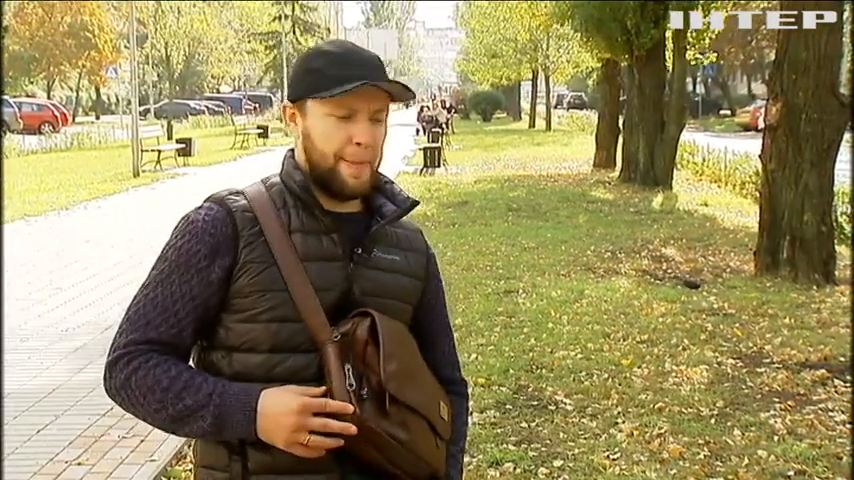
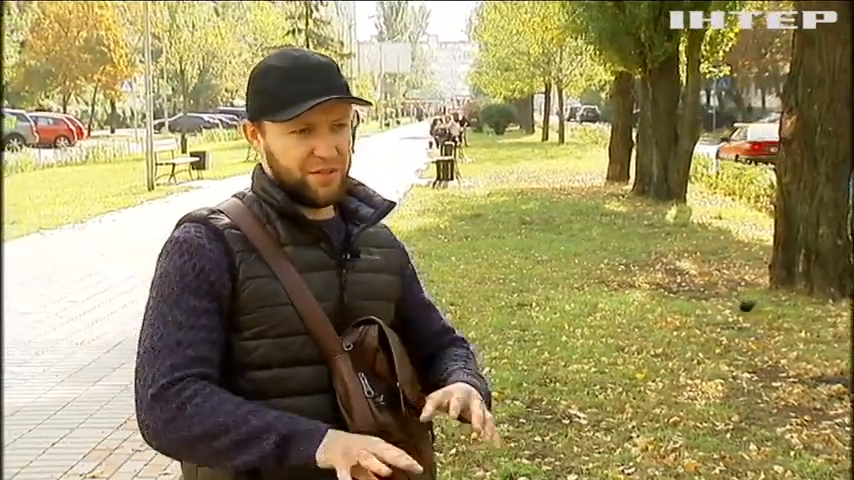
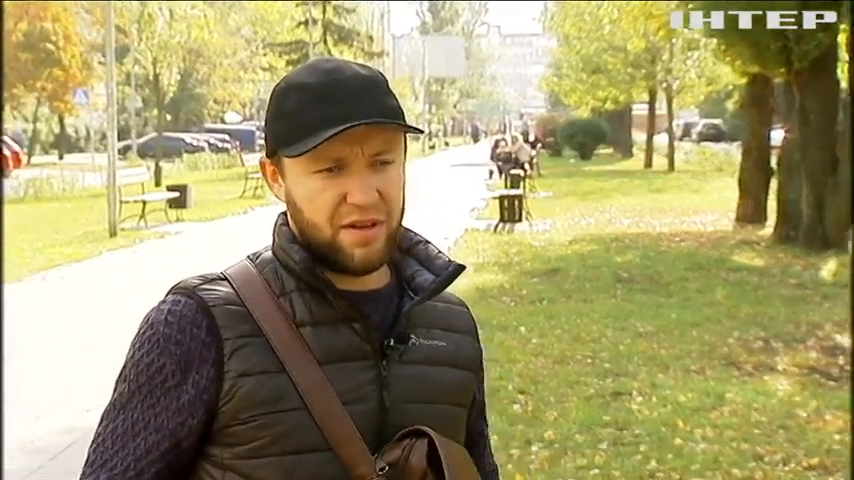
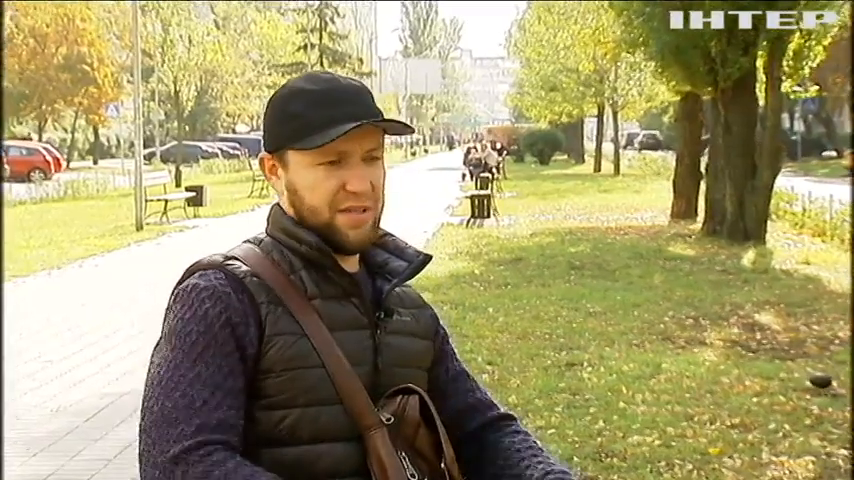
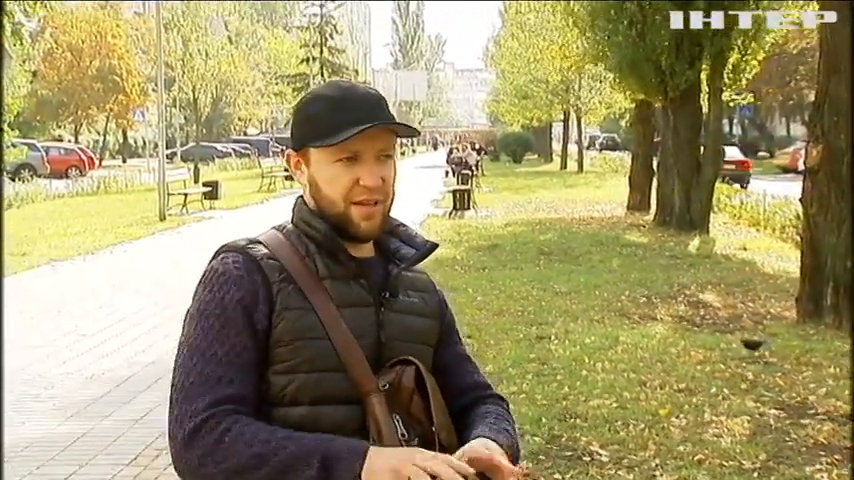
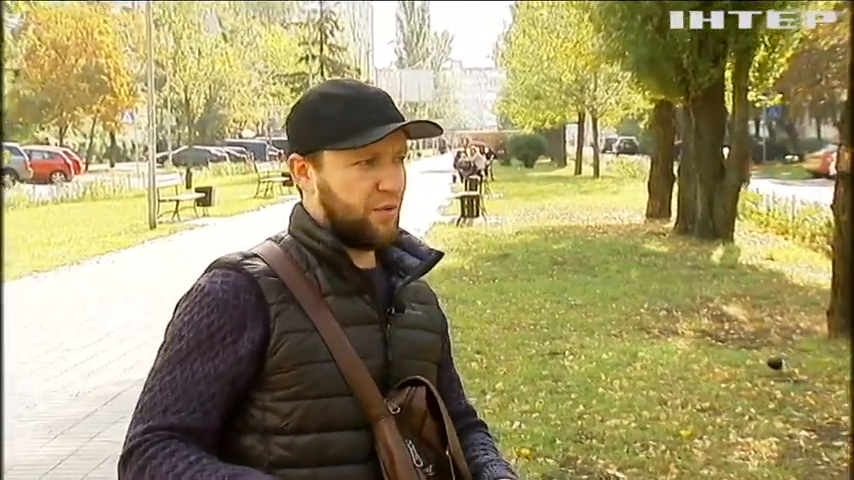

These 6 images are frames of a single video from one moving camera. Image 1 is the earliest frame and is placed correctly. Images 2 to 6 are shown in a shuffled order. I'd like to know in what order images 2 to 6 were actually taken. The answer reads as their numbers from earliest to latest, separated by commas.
2, 5, 6, 4, 3
